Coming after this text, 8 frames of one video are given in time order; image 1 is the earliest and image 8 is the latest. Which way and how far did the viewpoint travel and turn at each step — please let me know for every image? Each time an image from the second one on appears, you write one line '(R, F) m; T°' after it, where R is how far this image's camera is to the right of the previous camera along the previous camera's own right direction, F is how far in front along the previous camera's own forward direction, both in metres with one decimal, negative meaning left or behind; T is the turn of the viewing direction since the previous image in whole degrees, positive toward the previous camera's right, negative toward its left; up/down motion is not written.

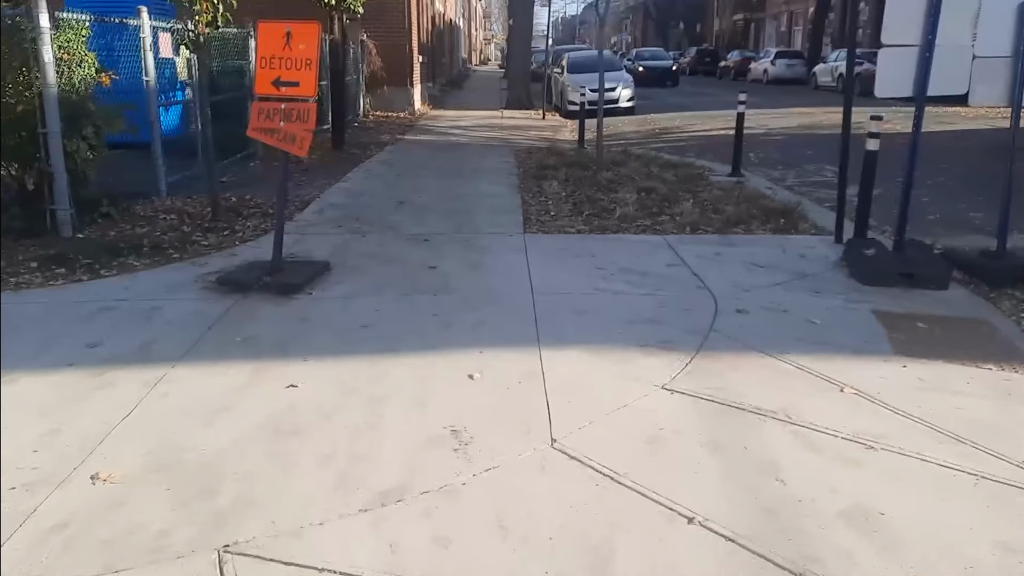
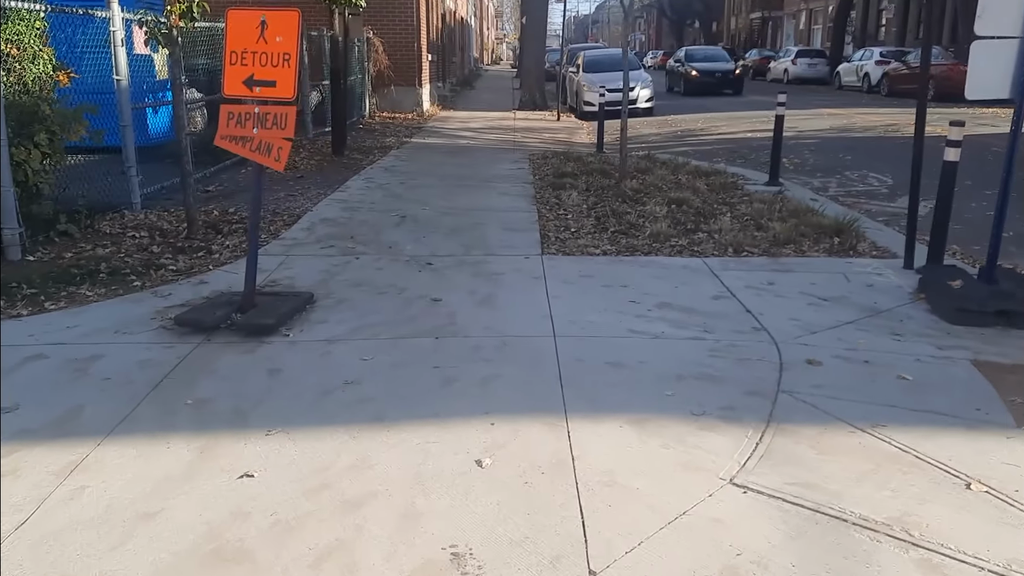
(0.0, +1.0) m; -1°
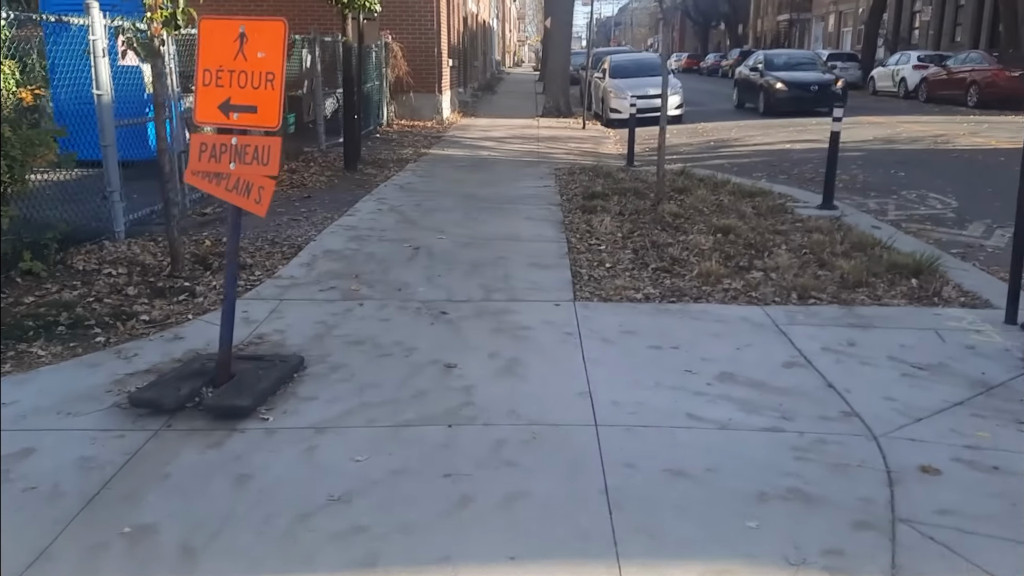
(-0.1, +0.9) m; -2°
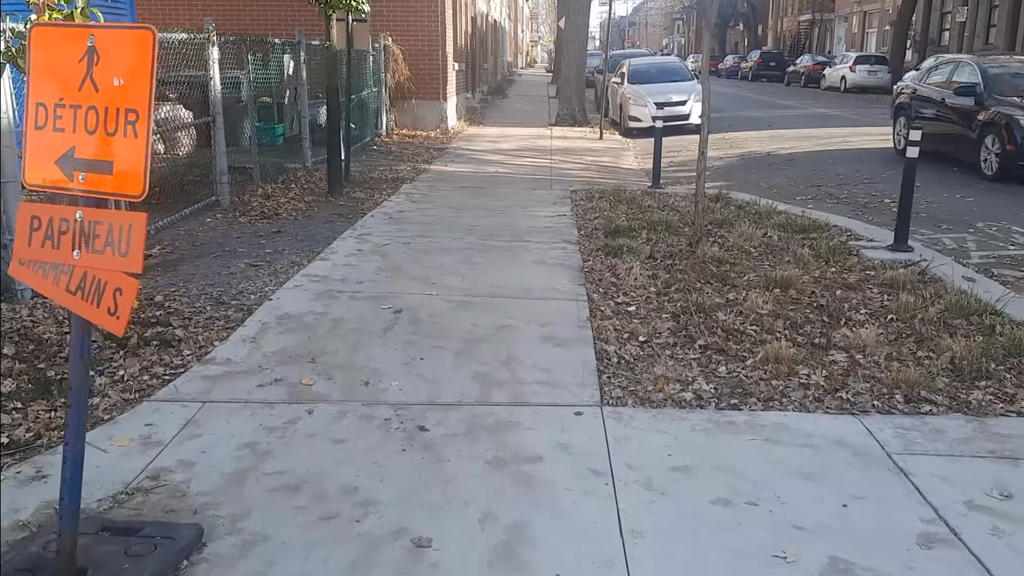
(0.0, +1.5) m; -1°
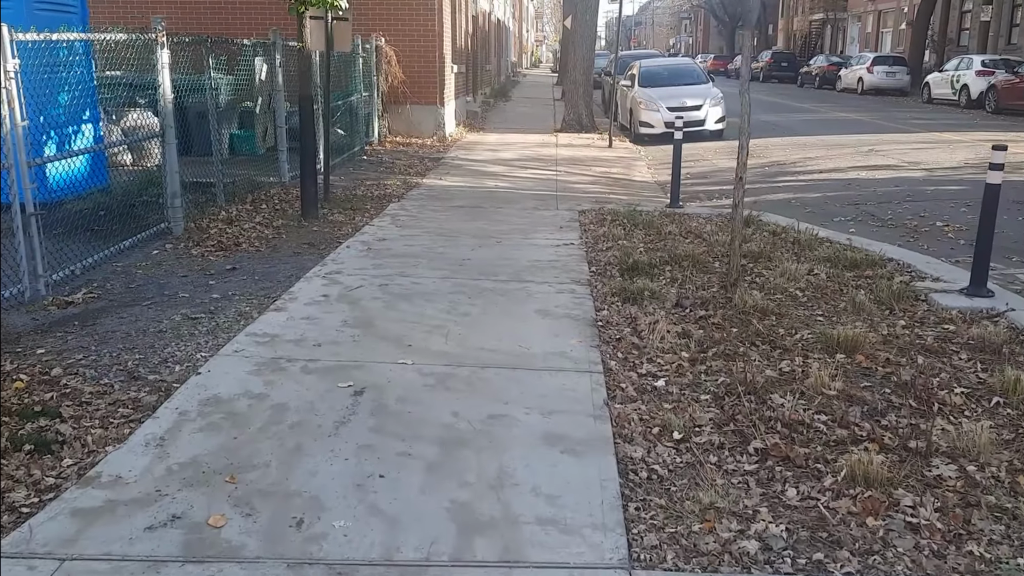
(+0.1, +1.3) m; 0°
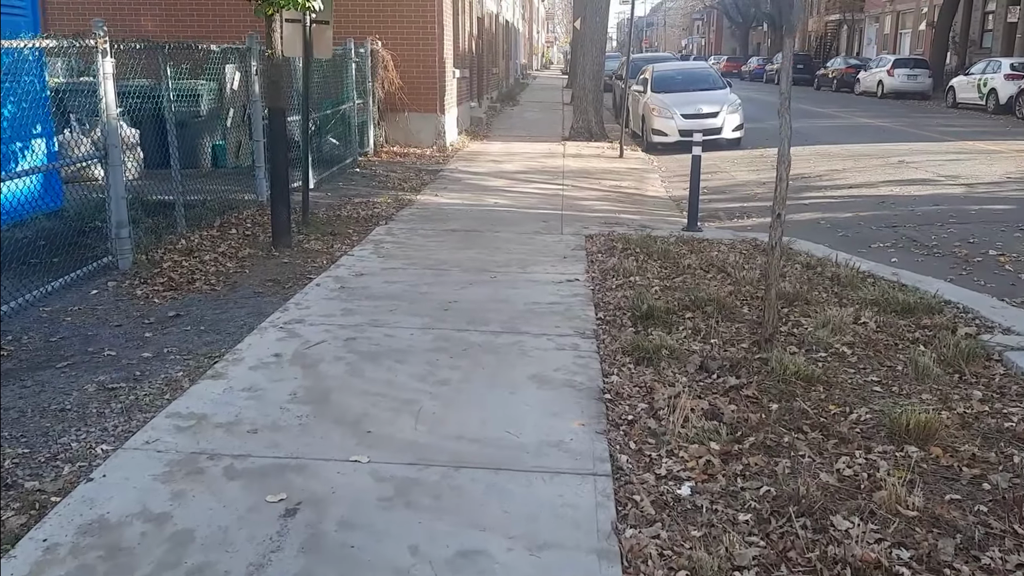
(+0.1, +1.0) m; -1°
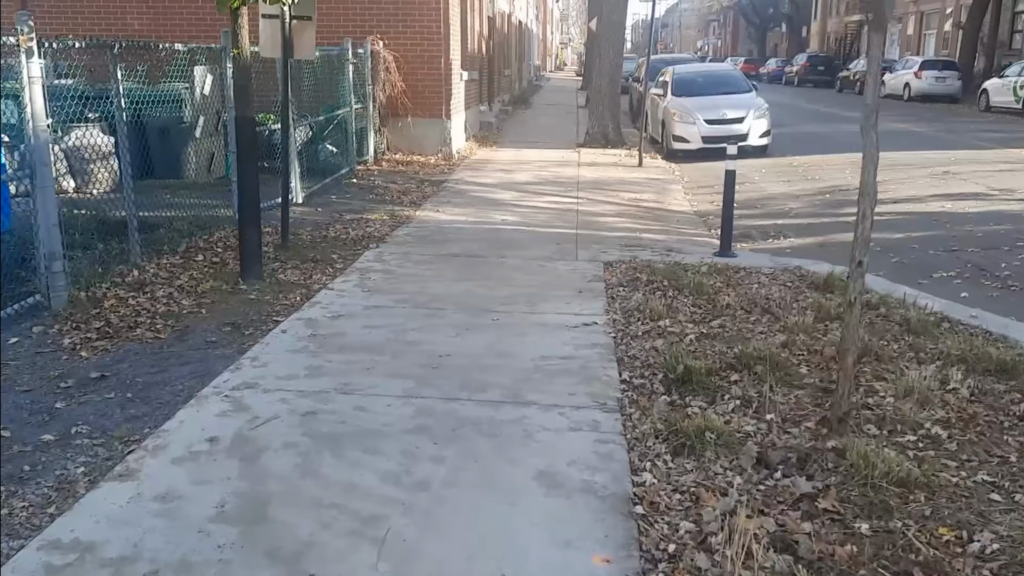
(+0.1, +1.1) m; -1°
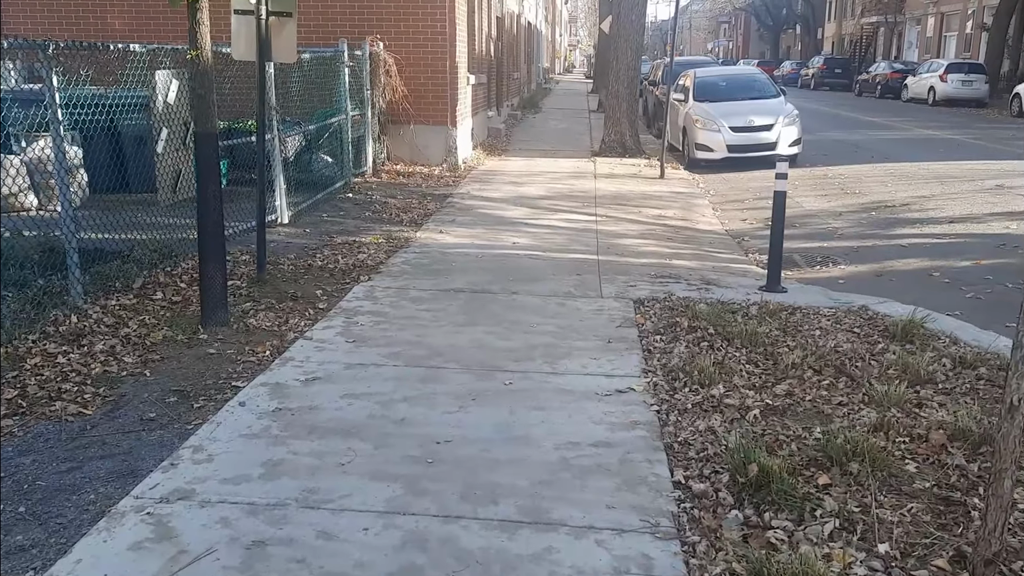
(-0.1, +1.1) m; -1°
